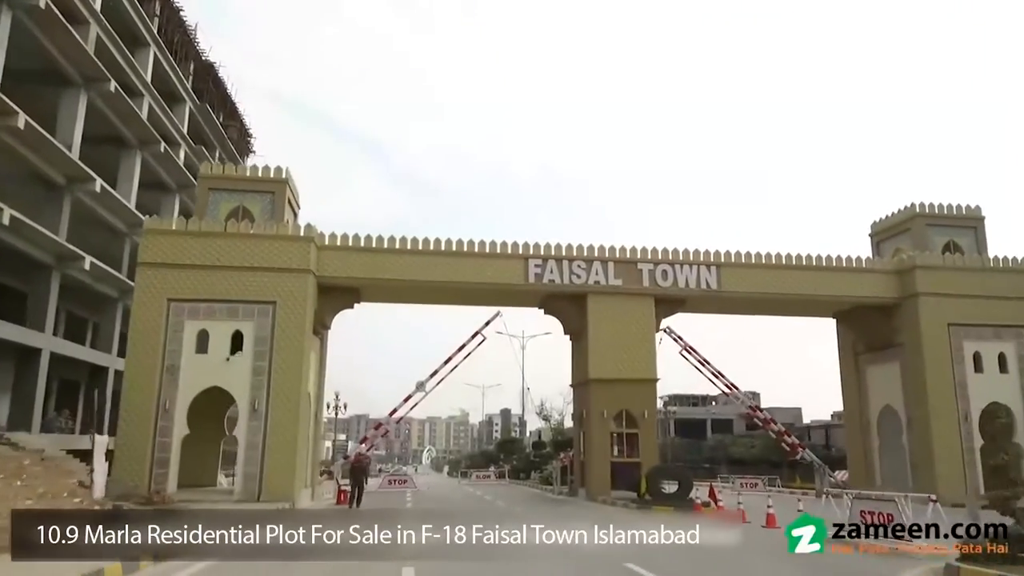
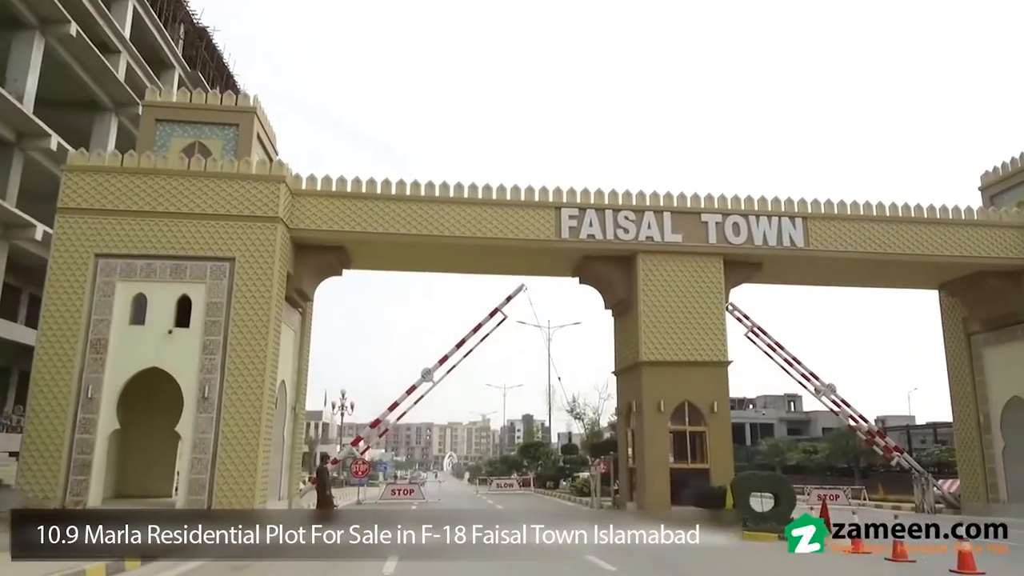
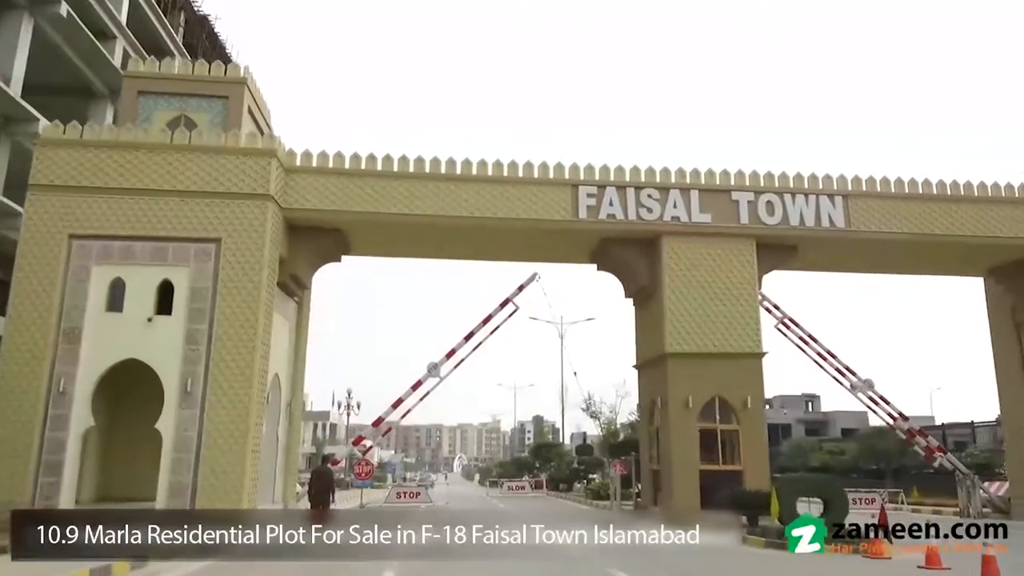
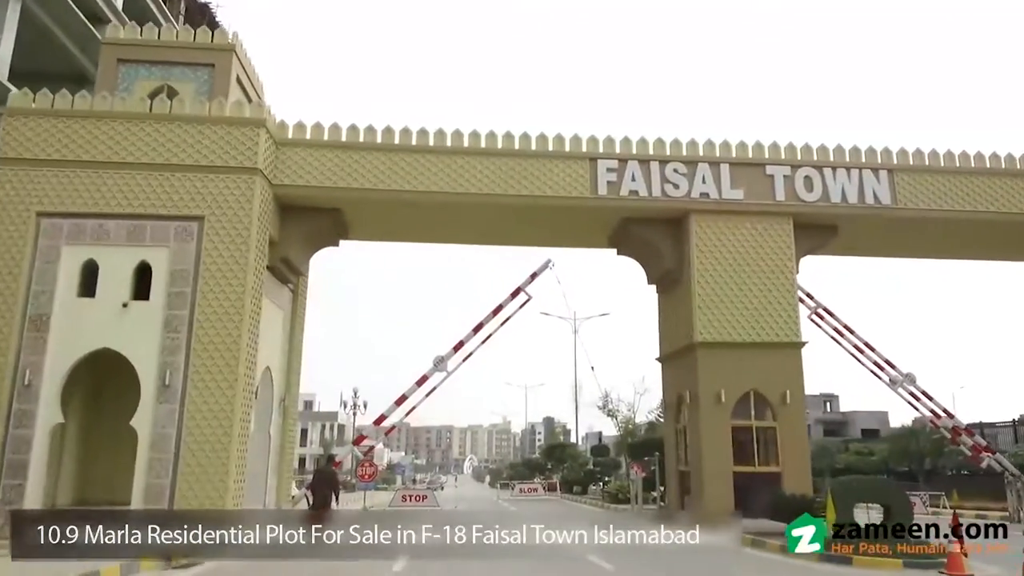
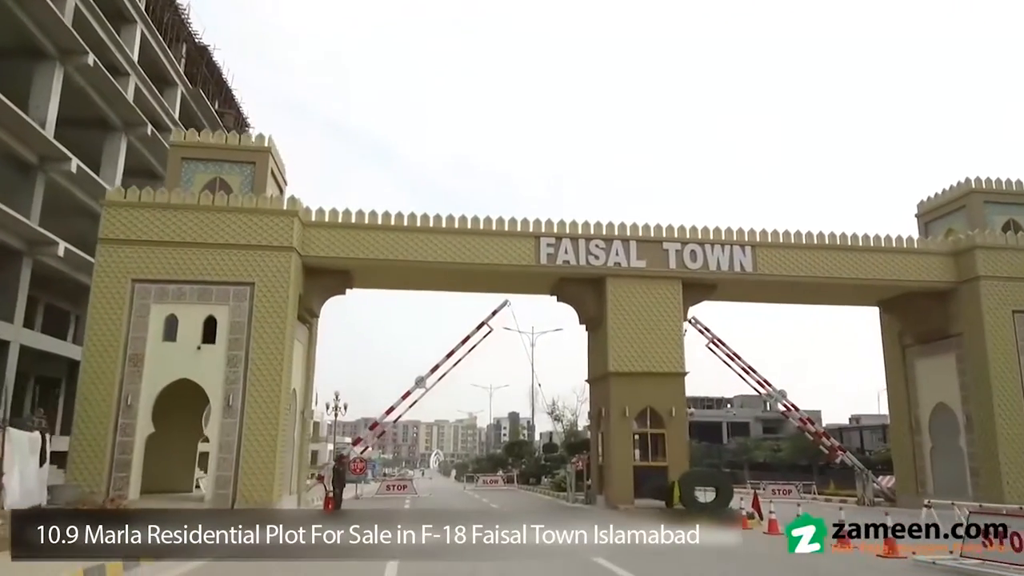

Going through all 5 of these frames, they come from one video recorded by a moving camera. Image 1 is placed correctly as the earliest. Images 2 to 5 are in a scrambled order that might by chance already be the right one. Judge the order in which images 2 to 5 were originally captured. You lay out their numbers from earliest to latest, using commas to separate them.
5, 2, 3, 4
